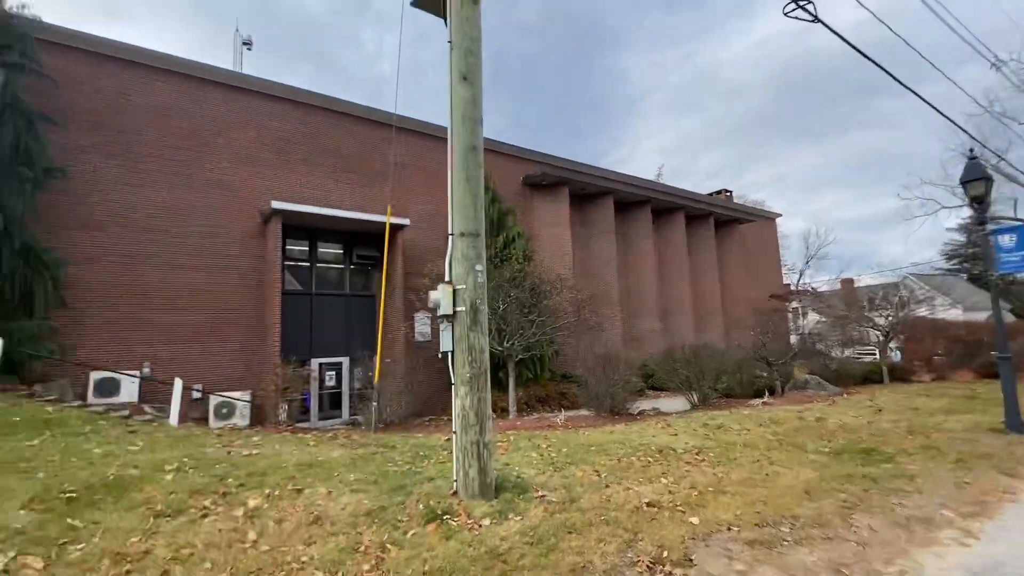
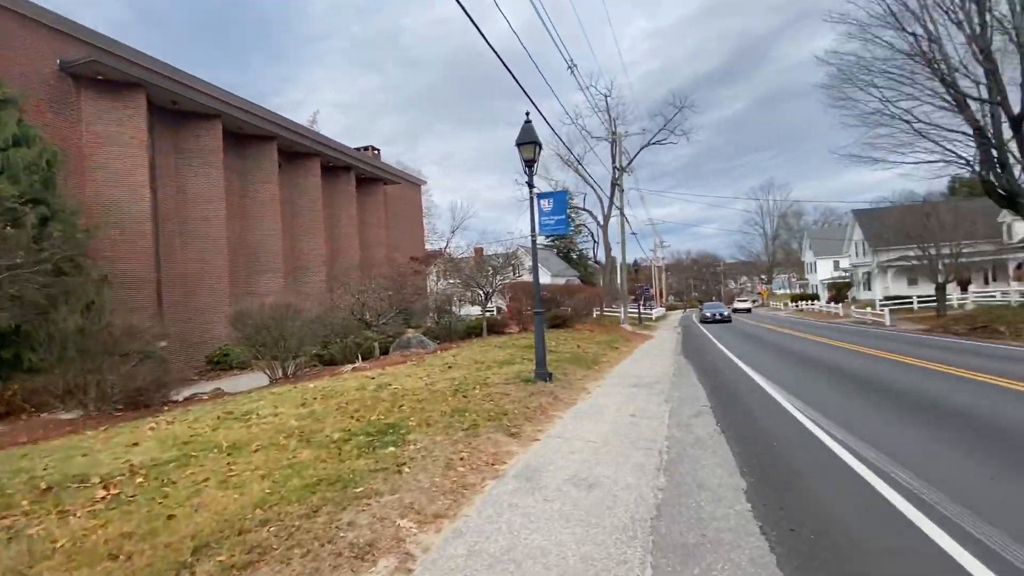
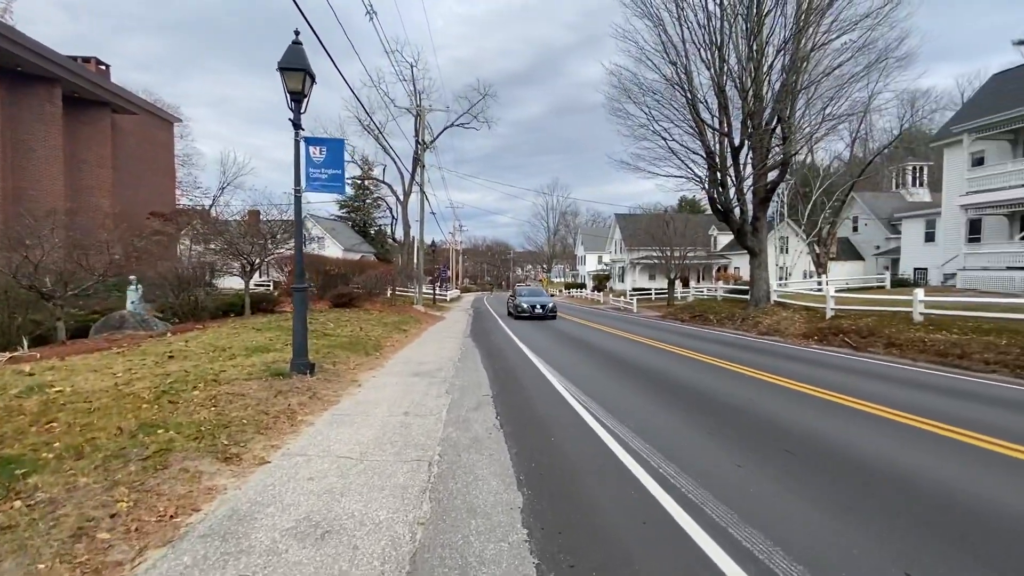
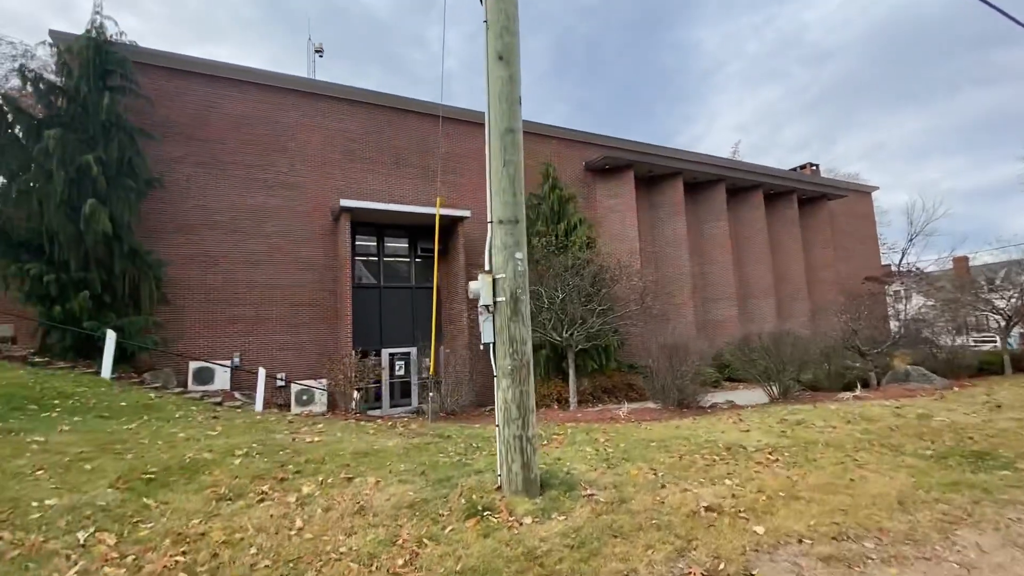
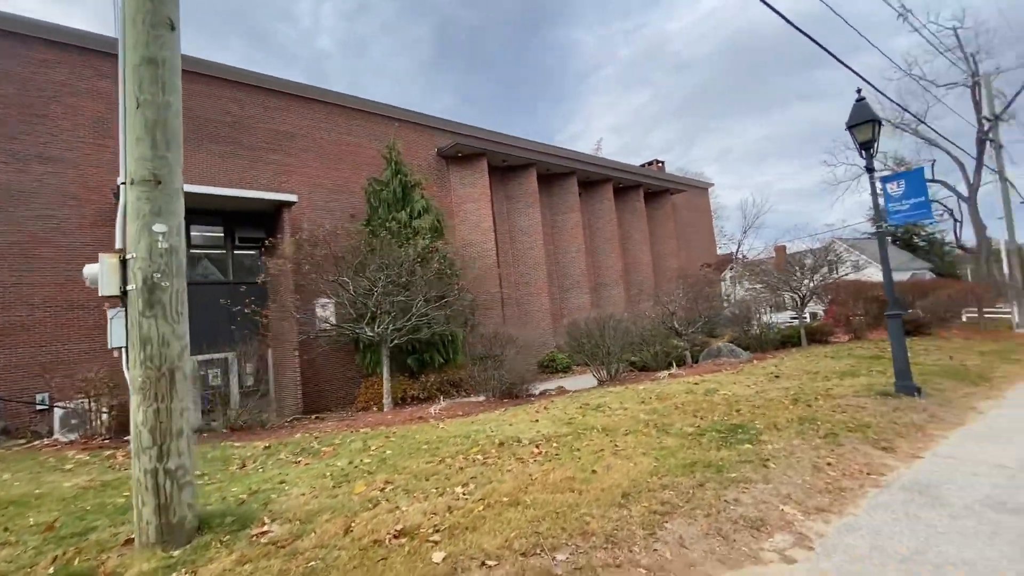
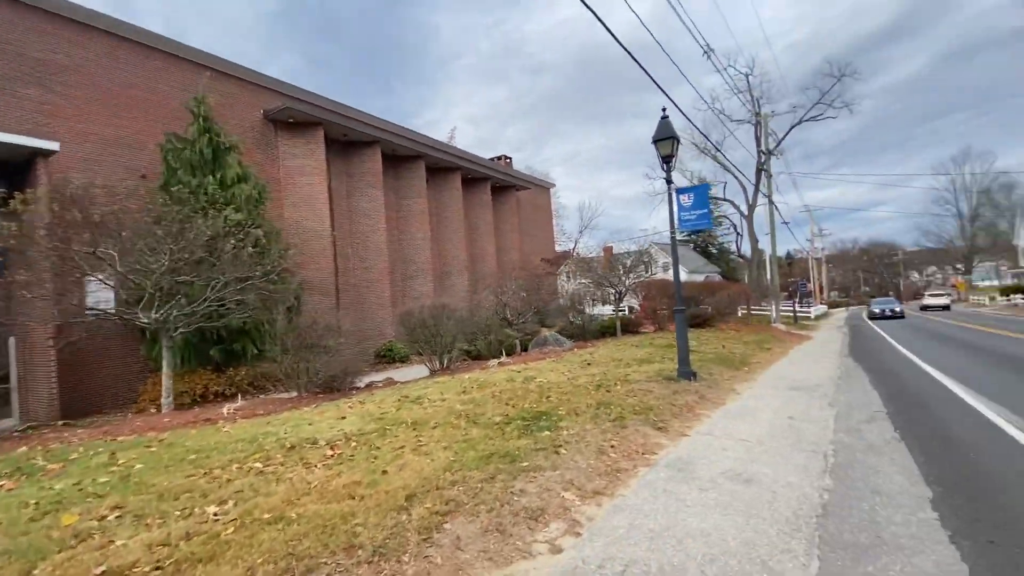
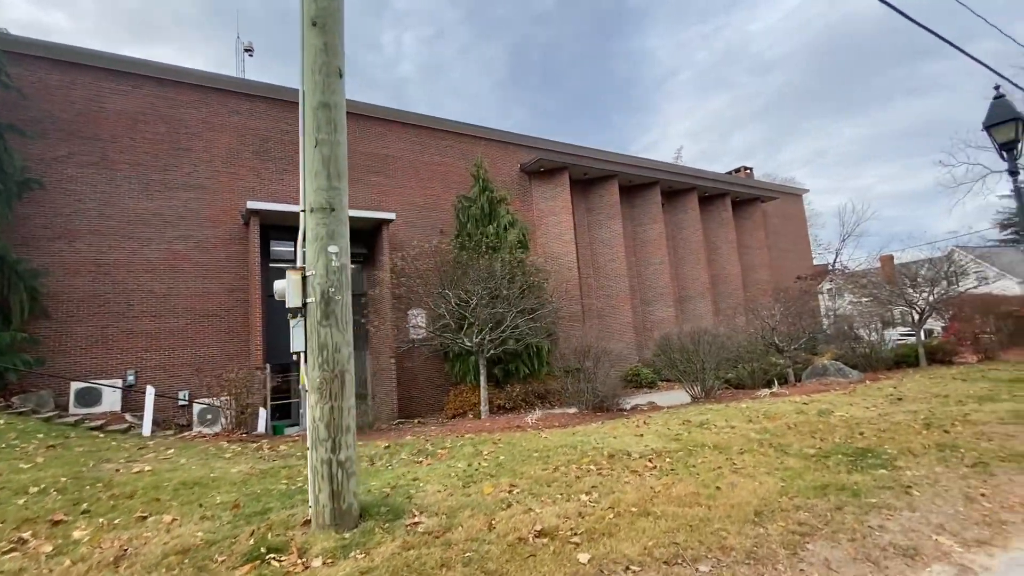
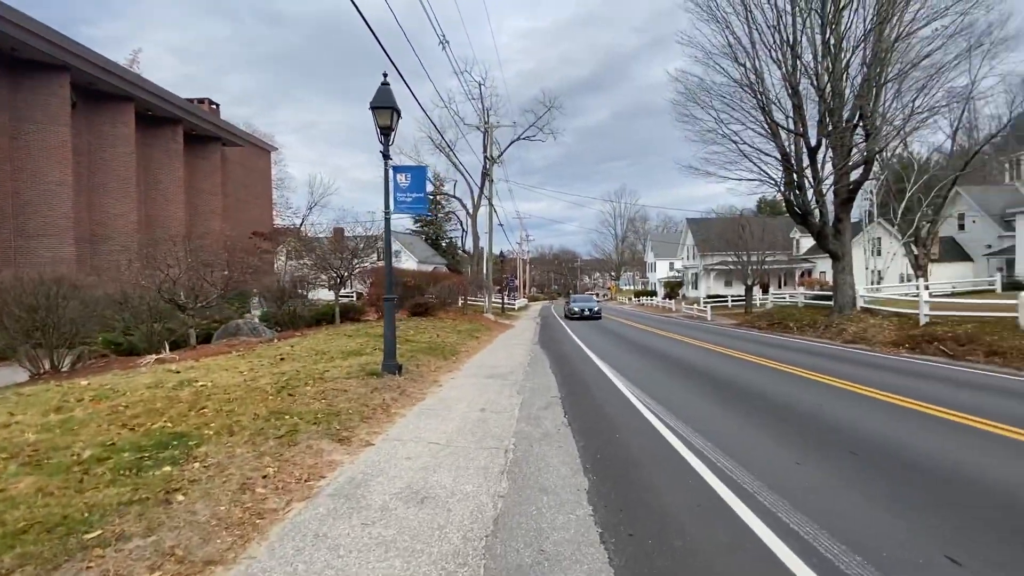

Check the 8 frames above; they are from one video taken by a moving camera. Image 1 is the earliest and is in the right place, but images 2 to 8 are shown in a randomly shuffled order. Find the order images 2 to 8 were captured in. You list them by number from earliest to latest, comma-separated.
4, 7, 5, 6, 2, 8, 3
